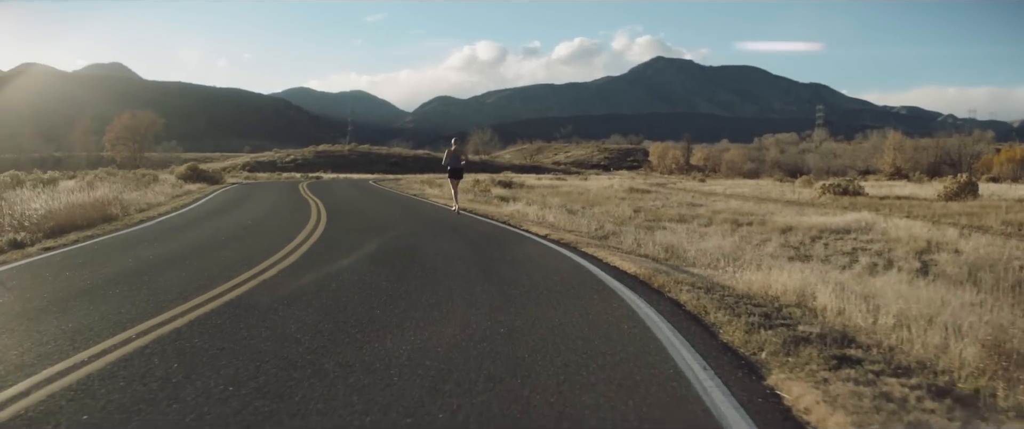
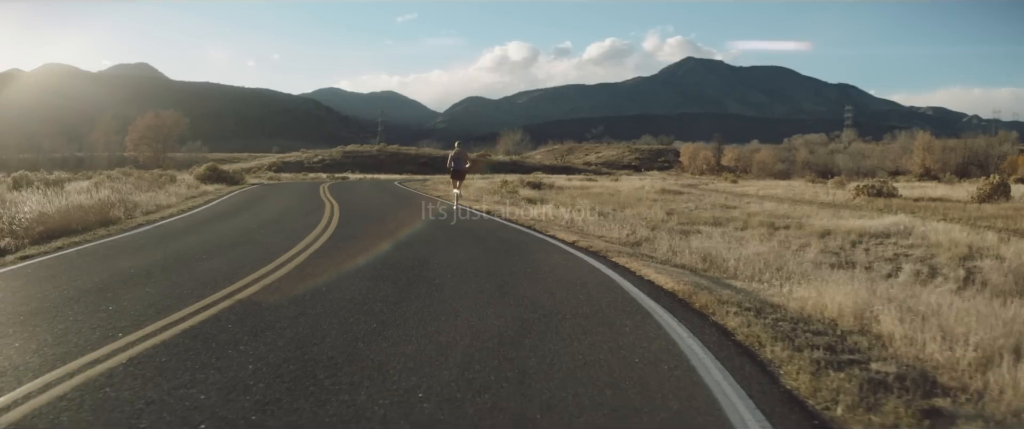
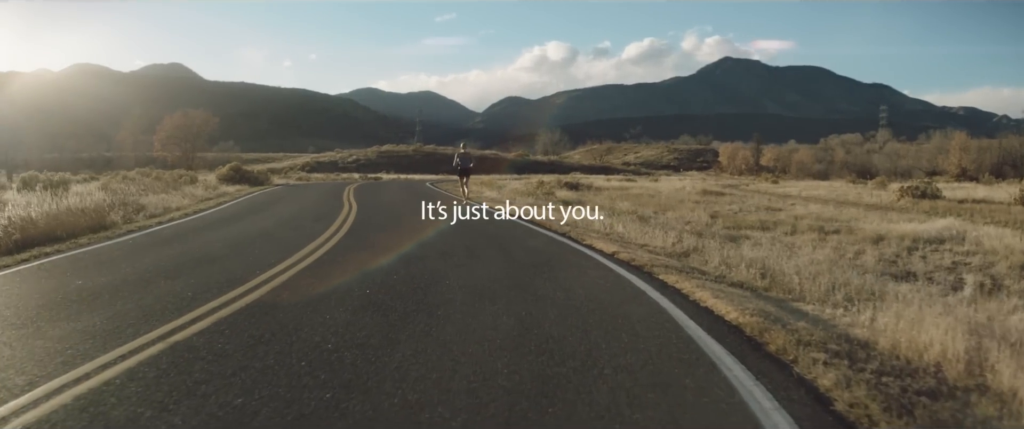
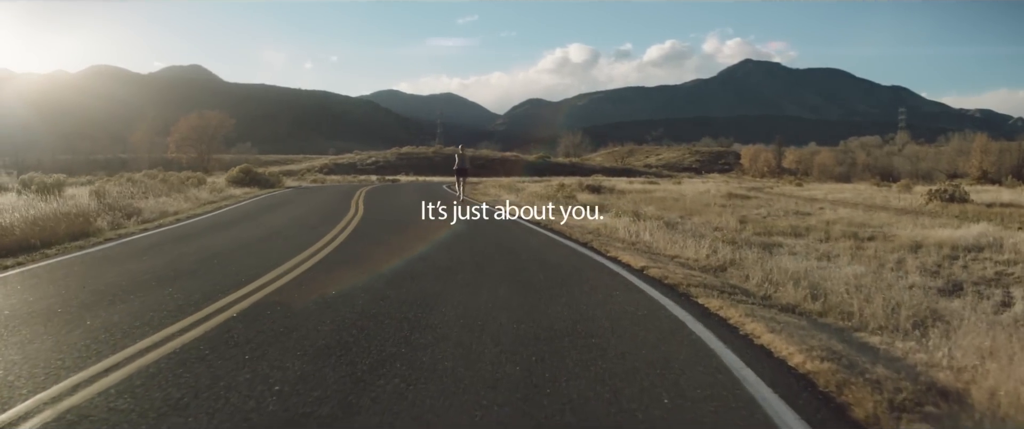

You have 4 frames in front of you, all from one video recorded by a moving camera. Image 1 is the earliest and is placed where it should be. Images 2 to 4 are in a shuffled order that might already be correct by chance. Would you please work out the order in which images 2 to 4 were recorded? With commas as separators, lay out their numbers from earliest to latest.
2, 3, 4
